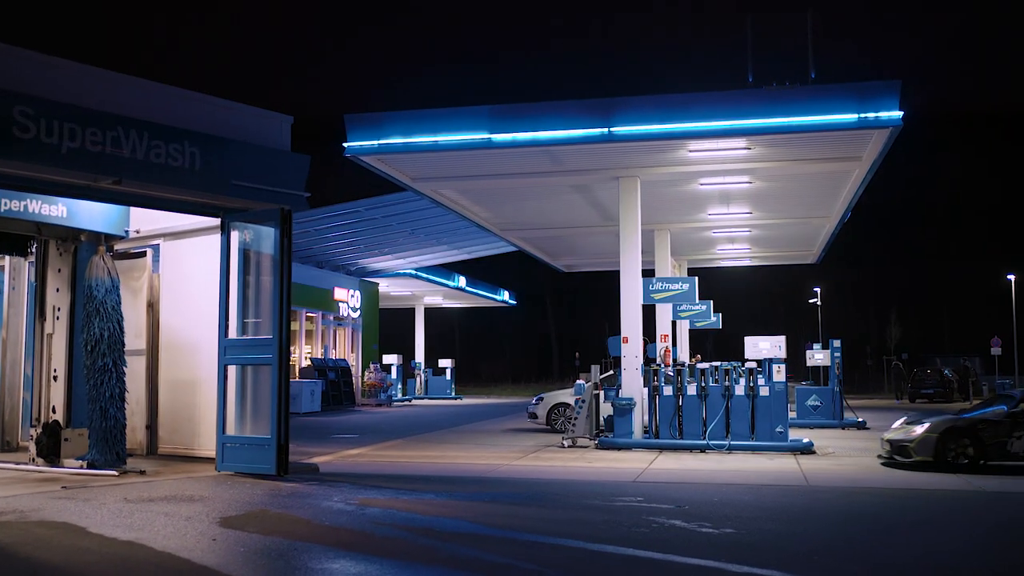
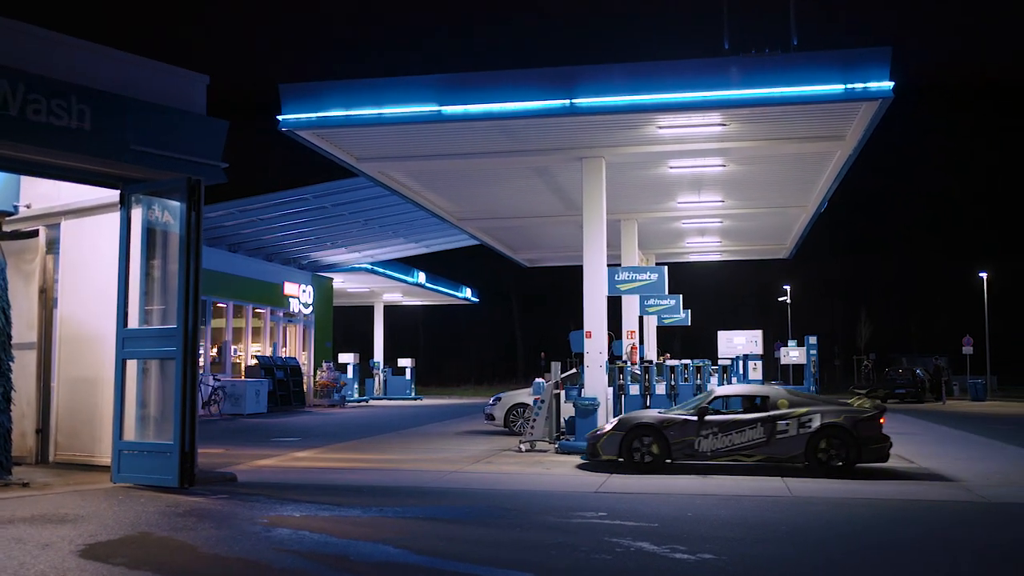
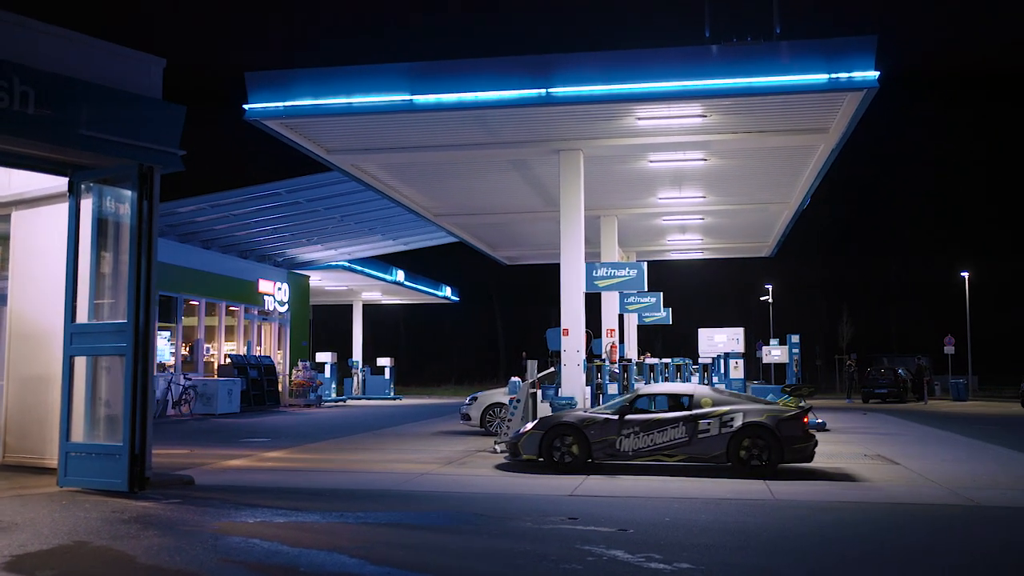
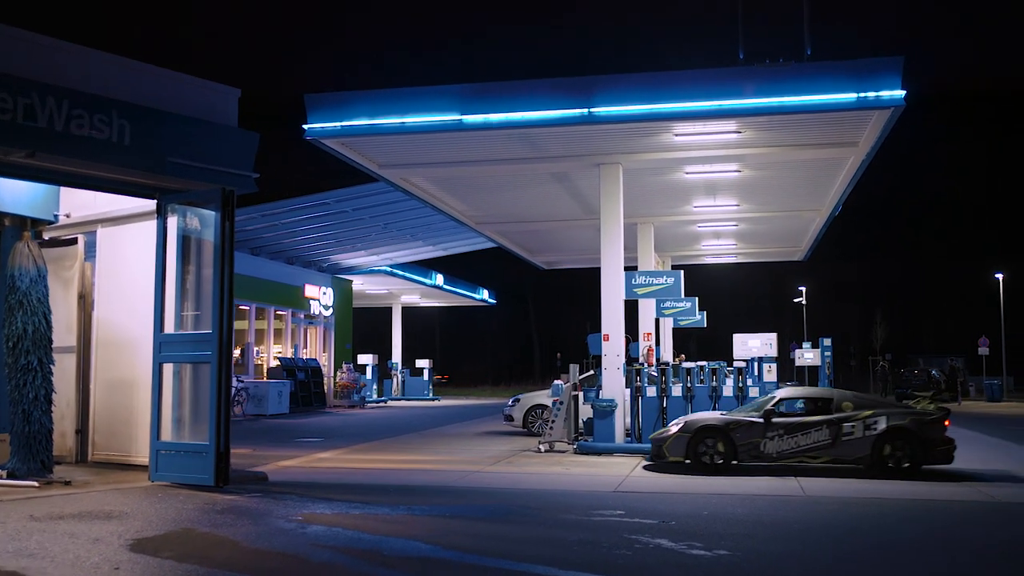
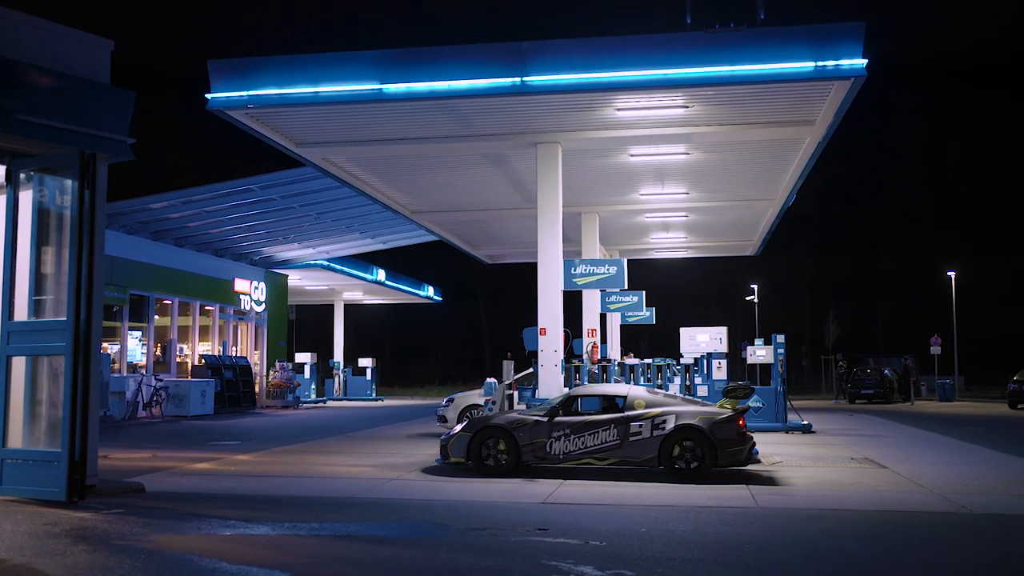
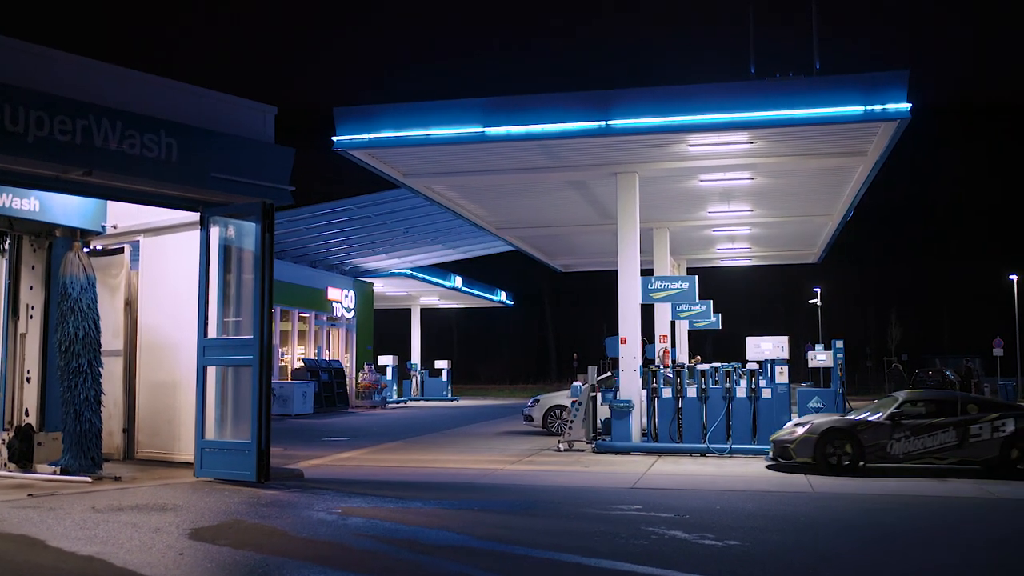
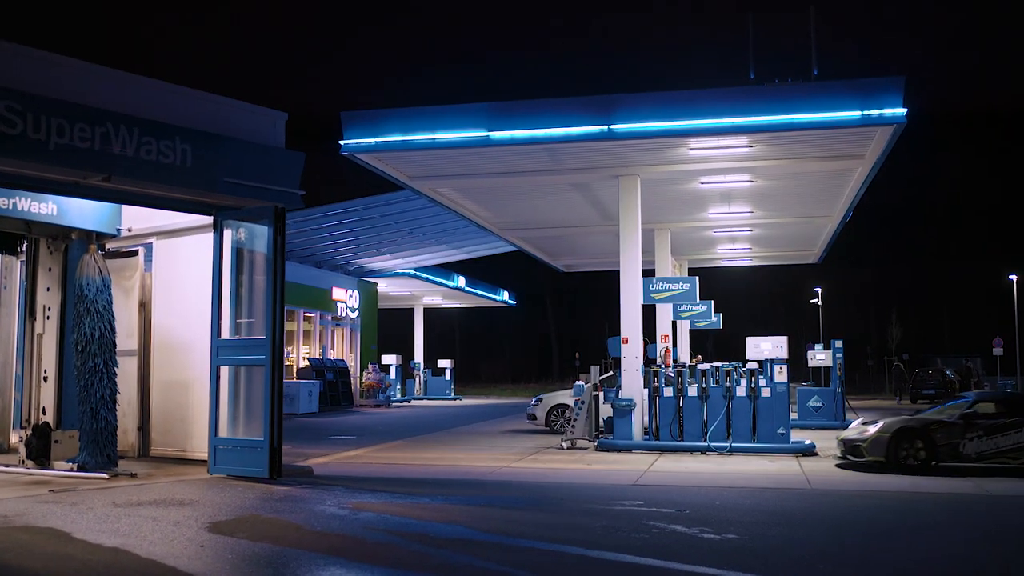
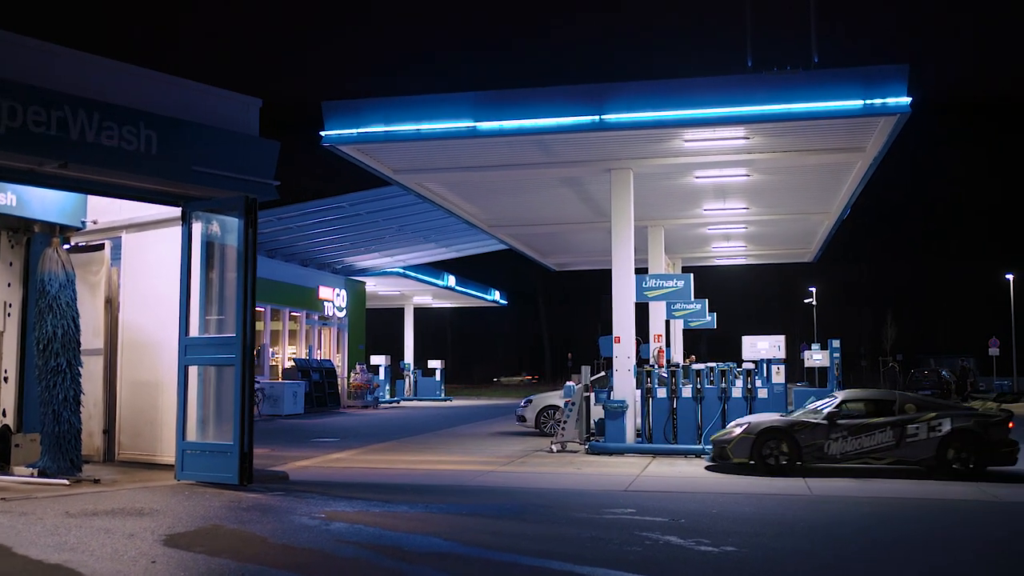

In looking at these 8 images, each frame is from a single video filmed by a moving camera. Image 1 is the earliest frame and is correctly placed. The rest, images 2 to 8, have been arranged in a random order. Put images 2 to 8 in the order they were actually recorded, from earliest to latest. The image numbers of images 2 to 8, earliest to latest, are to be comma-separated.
7, 6, 8, 4, 2, 3, 5
